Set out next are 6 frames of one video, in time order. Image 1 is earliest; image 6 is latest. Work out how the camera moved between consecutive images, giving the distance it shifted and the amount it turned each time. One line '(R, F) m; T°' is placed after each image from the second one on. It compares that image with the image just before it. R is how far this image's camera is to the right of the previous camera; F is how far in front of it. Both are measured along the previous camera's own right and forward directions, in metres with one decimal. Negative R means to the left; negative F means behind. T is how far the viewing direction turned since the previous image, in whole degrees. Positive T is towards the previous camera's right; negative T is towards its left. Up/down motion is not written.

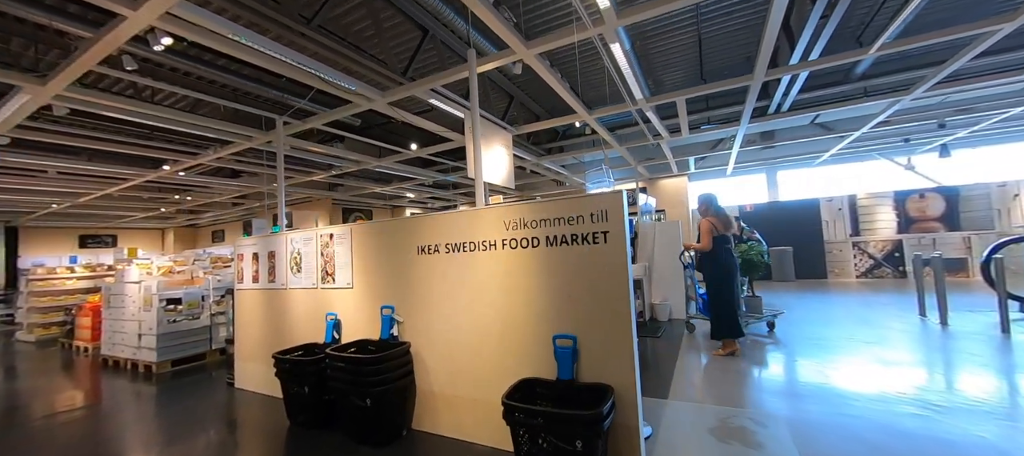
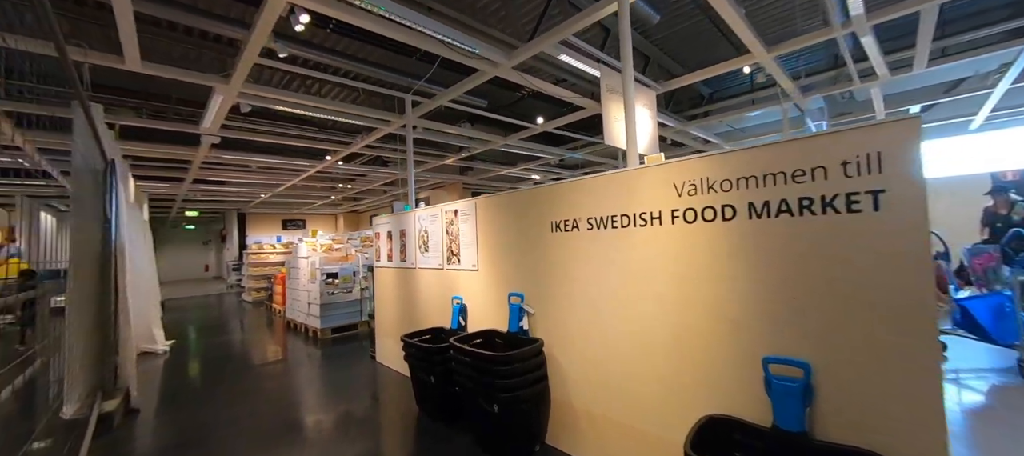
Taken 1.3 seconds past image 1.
(-0.2, +0.5) m; -18°
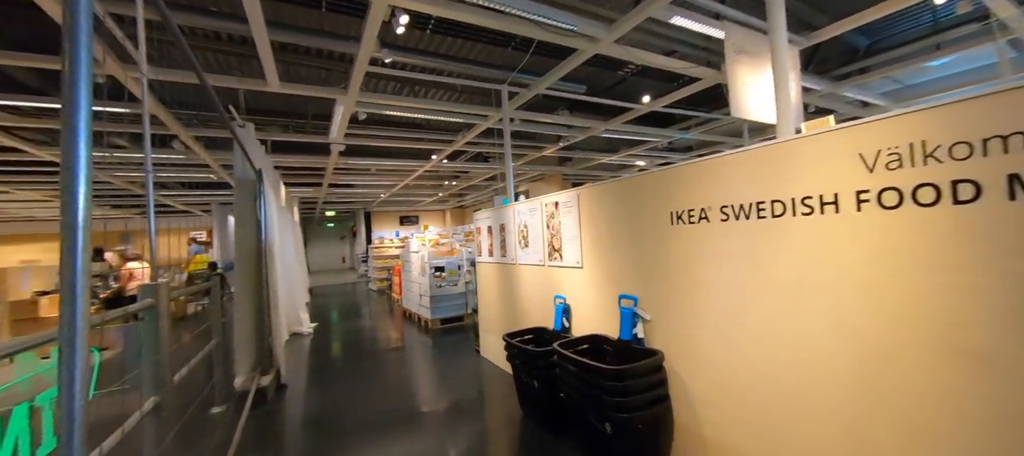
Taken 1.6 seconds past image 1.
(0.0, +0.2) m; -14°
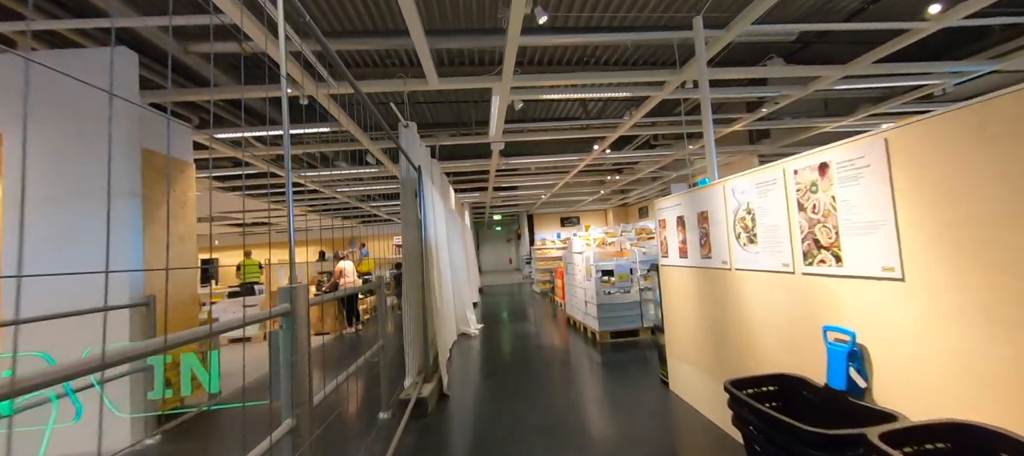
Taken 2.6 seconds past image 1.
(-0.2, +0.8) m; -23°
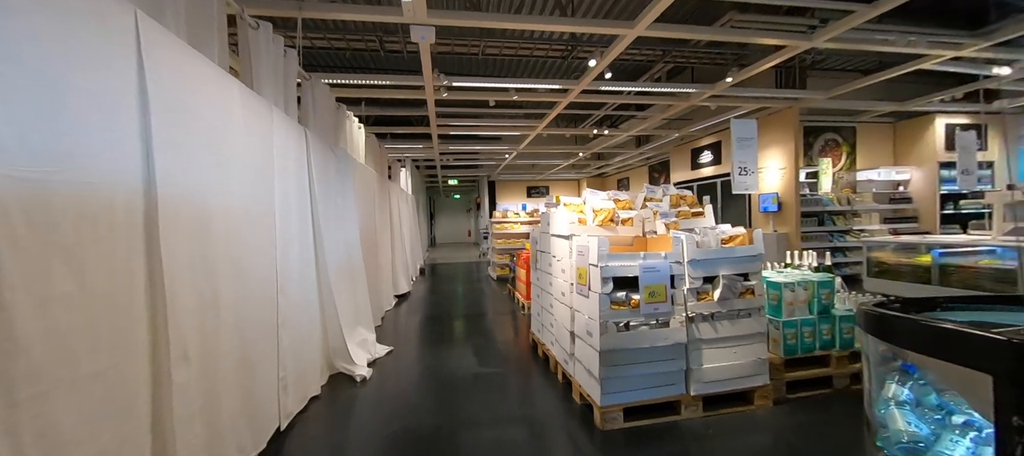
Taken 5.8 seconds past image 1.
(+0.3, +2.6) m; +5°
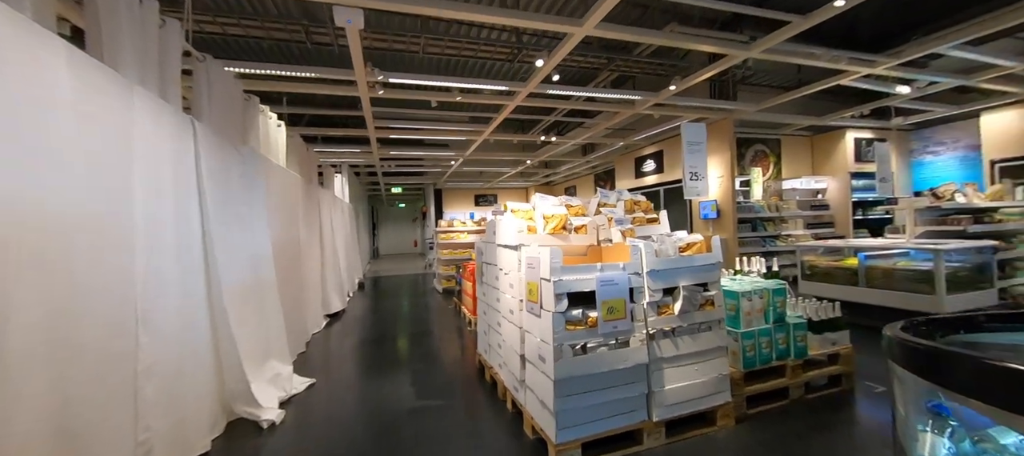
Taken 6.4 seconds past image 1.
(0.0, +0.3) m; +7°
